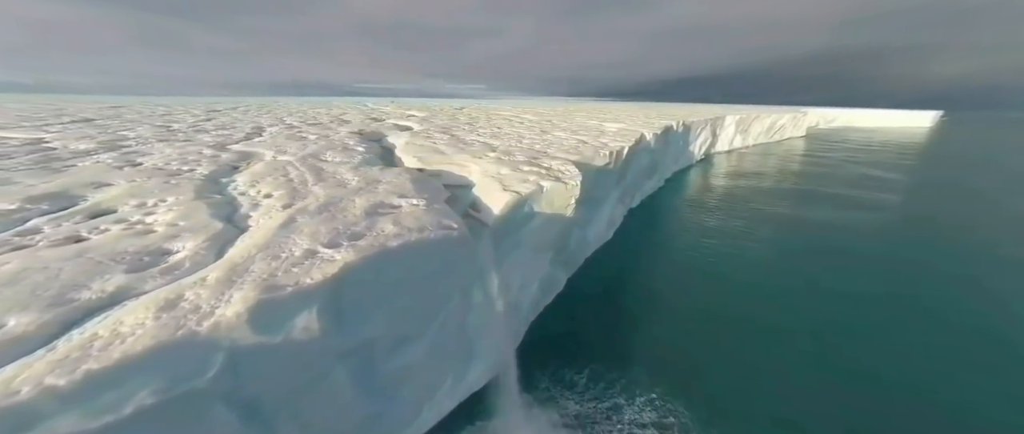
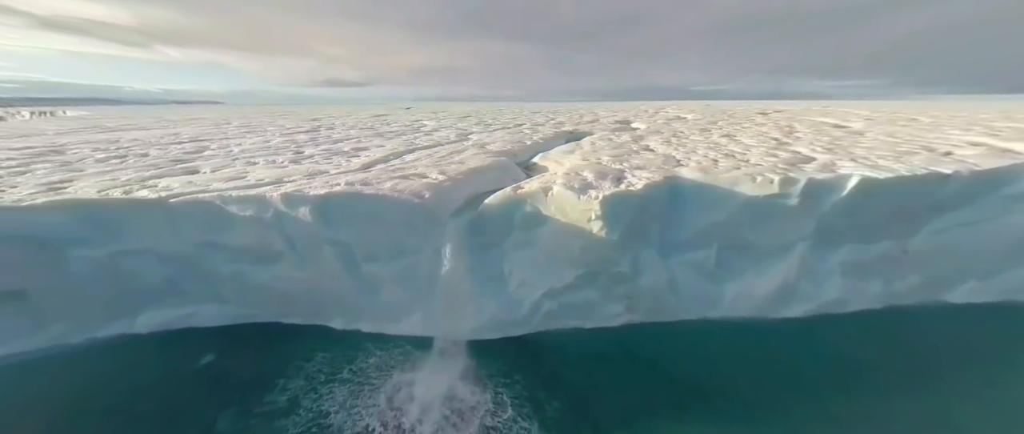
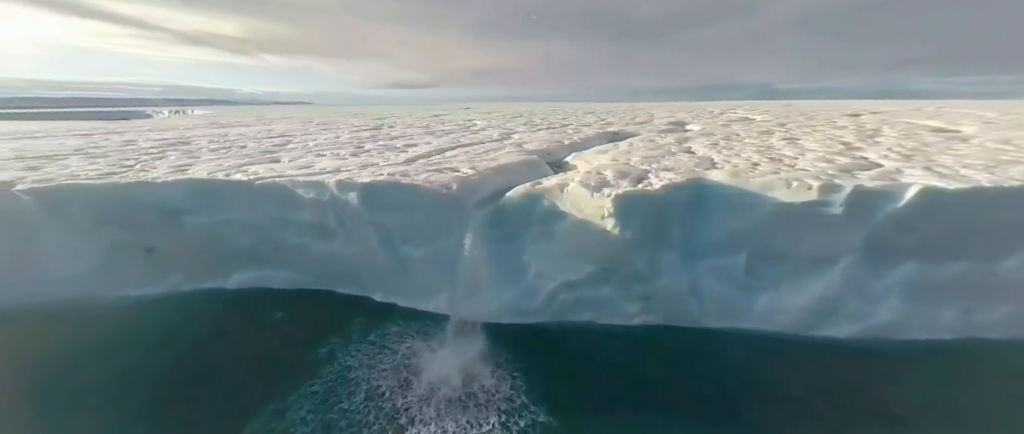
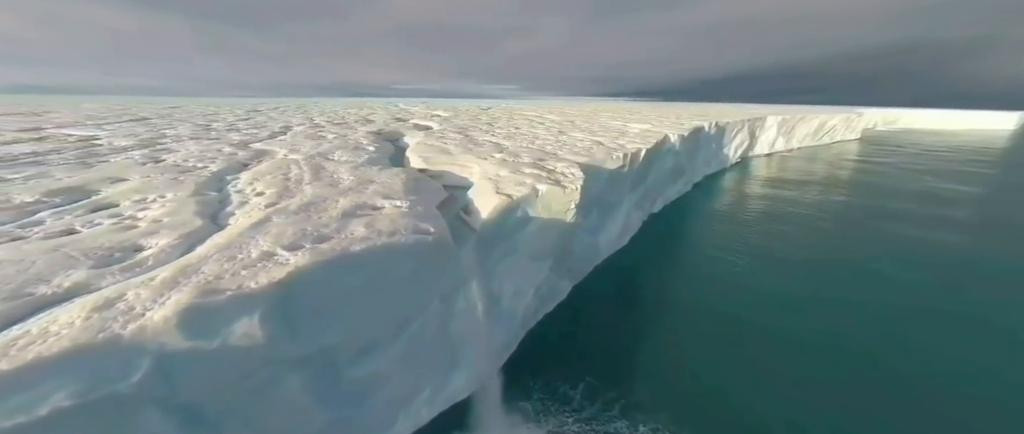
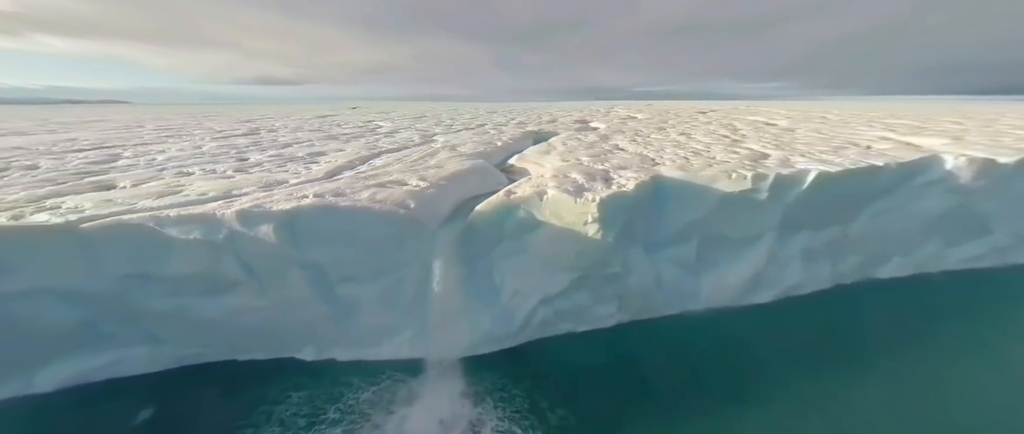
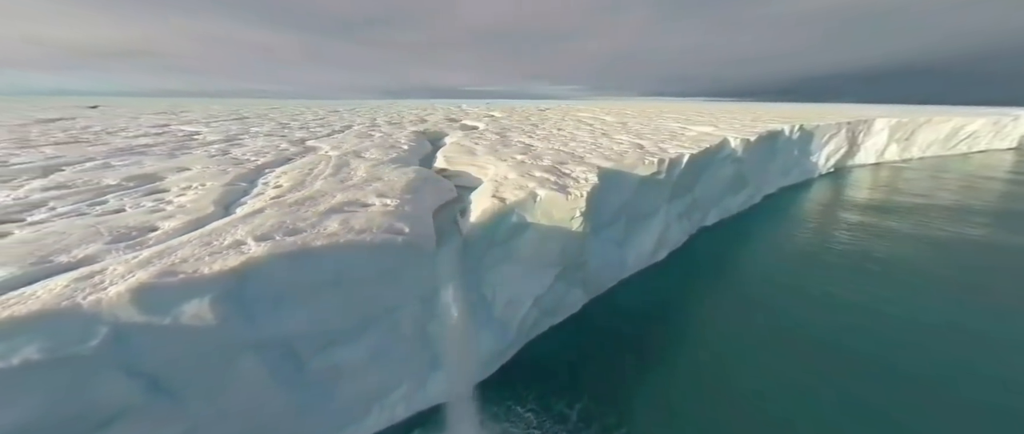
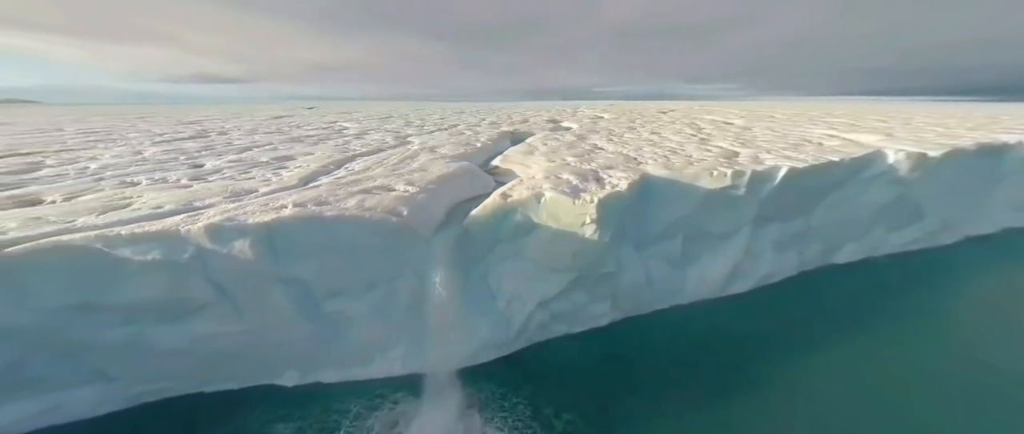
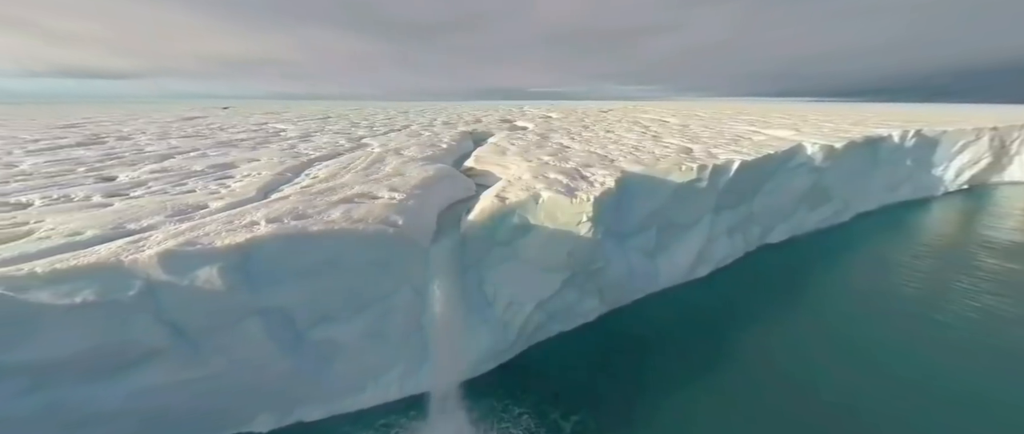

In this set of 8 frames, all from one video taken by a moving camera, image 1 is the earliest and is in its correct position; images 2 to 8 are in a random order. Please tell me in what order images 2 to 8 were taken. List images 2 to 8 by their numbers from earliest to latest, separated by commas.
4, 6, 8, 7, 5, 2, 3
